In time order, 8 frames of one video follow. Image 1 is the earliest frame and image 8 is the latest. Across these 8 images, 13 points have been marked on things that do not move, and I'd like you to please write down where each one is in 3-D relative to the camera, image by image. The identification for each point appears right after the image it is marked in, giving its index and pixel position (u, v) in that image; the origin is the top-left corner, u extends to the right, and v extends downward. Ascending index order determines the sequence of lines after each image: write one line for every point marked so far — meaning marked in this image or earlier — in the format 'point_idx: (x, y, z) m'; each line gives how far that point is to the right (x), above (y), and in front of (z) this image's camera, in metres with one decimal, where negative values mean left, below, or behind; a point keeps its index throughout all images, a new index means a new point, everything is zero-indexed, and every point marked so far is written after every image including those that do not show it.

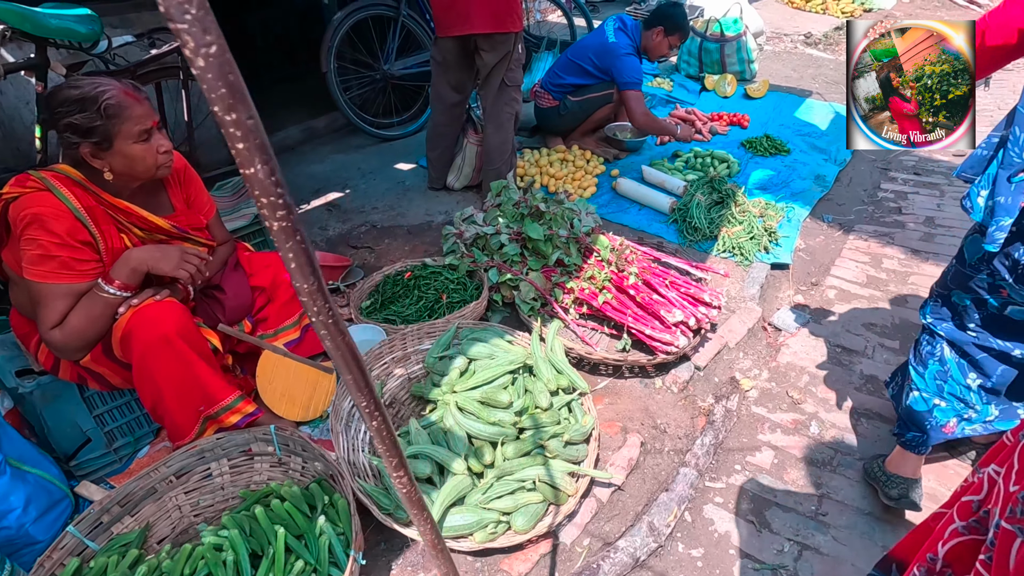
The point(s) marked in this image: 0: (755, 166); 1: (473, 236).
0: (+2.0, +1.0, +4.5) m
1: (-0.2, +0.3, +3.0) m
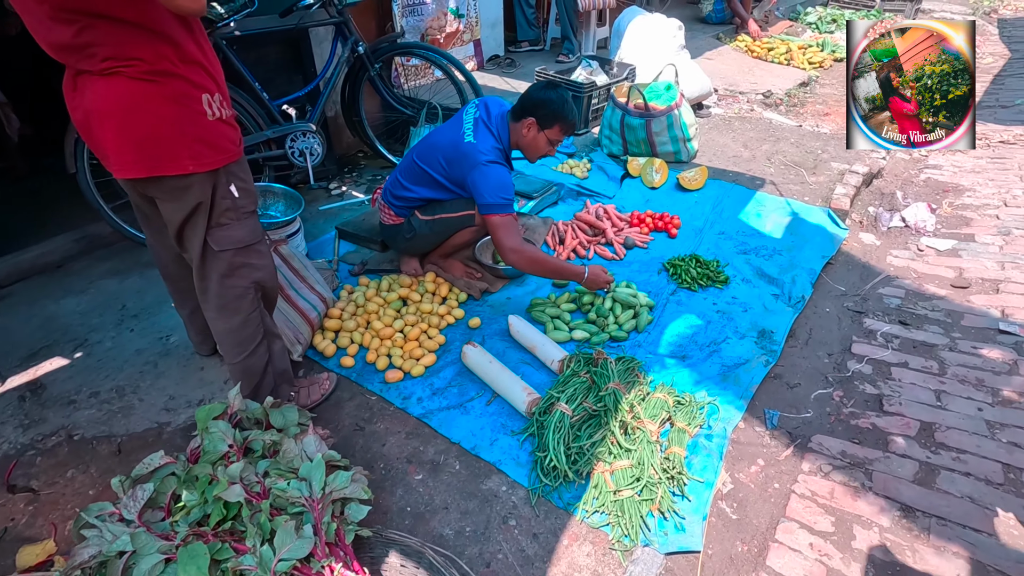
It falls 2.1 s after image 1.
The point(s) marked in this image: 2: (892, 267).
0: (+1.0, -0.1, +3.2) m
1: (-1.3, -0.8, +1.6) m
2: (+2.5, +0.1, +3.6) m
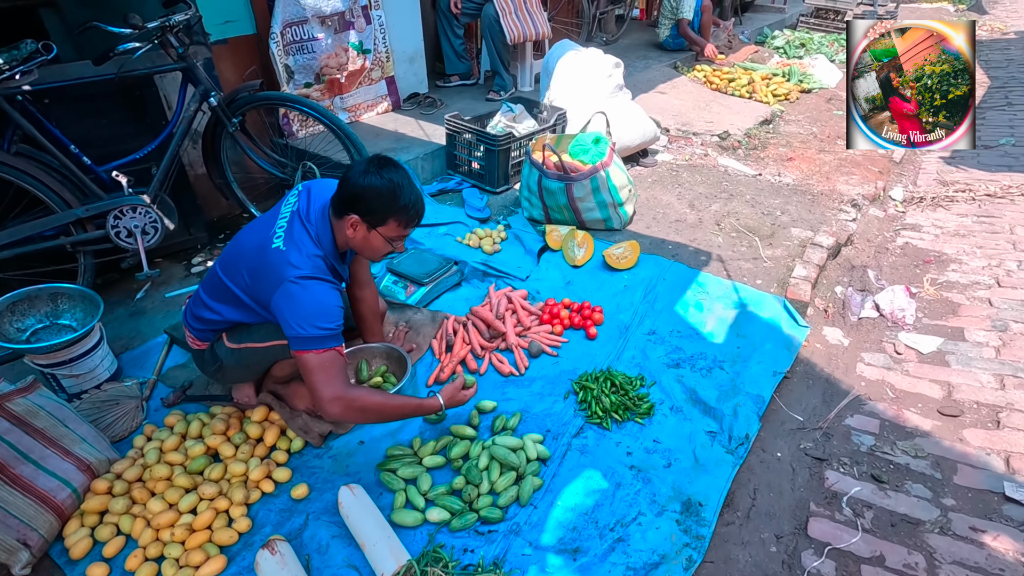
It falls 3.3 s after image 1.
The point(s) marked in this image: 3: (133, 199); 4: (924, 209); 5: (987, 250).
0: (+0.3, -0.8, +2.4) m
1: (-1.9, -1.5, +0.8) m
2: (+1.9, -0.5, +2.8) m
3: (-2.3, +0.5, +3.2) m
4: (+3.4, +0.6, +4.4) m
5: (+3.4, +0.3, +3.8) m
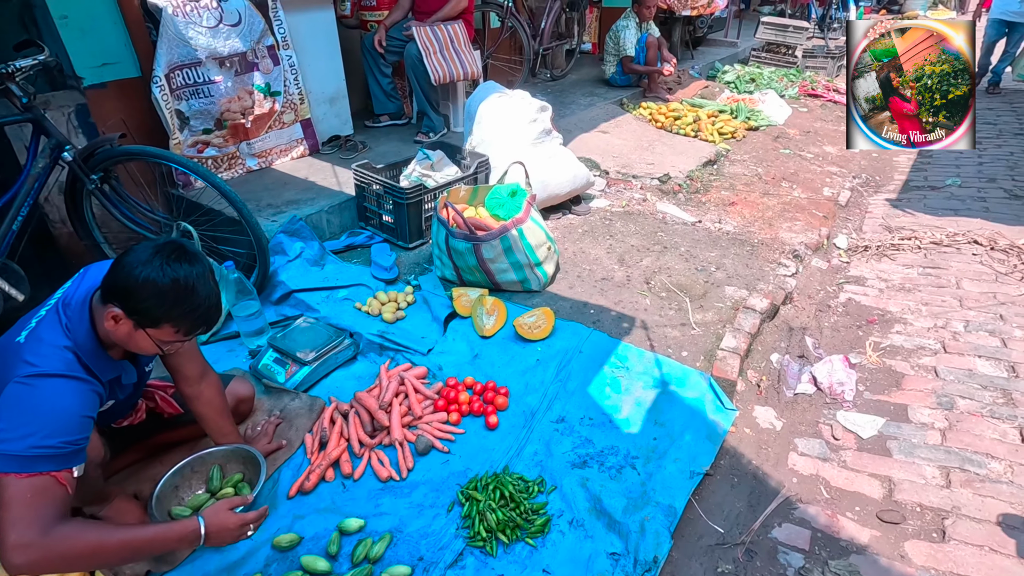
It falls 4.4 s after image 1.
0: (-0.2, -1.2, +1.9) m
1: (-2.3, -1.8, +0.2) m
2: (+1.3, -0.9, +2.5) m
3: (-2.9, +0.1, +2.8) m
4: (+2.8, +0.2, +4.2) m
5: (+2.8, -0.1, +3.6) m
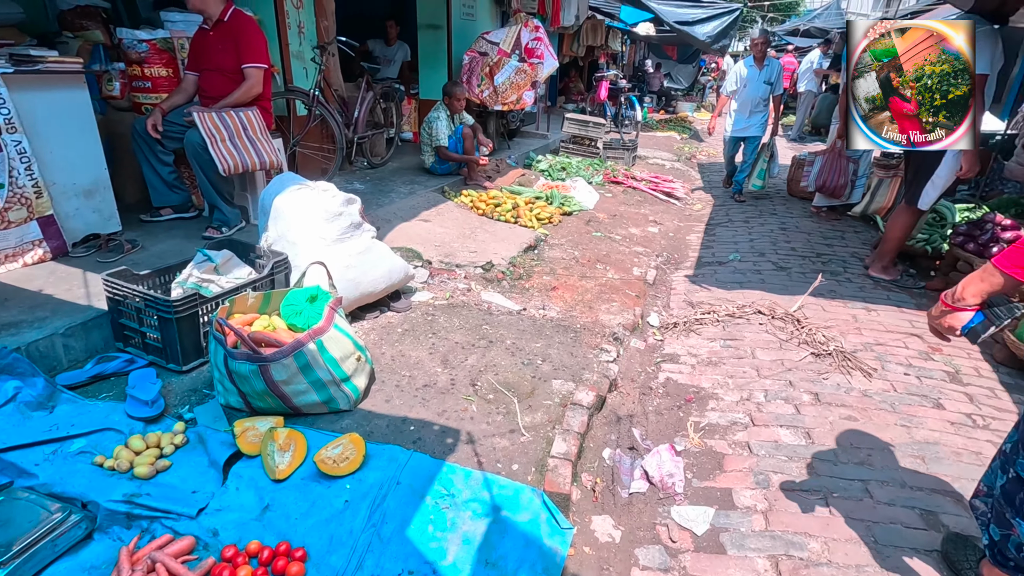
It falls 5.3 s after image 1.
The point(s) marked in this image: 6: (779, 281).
0: (-0.8, -1.6, +1.2) m
1: (-2.3, -2.1, -1.0) m
2: (+0.5, -1.3, +2.2) m
3: (-3.6, -0.6, +1.5) m
4: (+1.4, -0.4, +4.4) m
5: (+1.6, -0.7, +3.8) m
6: (+2.7, +0.1, +5.4) m
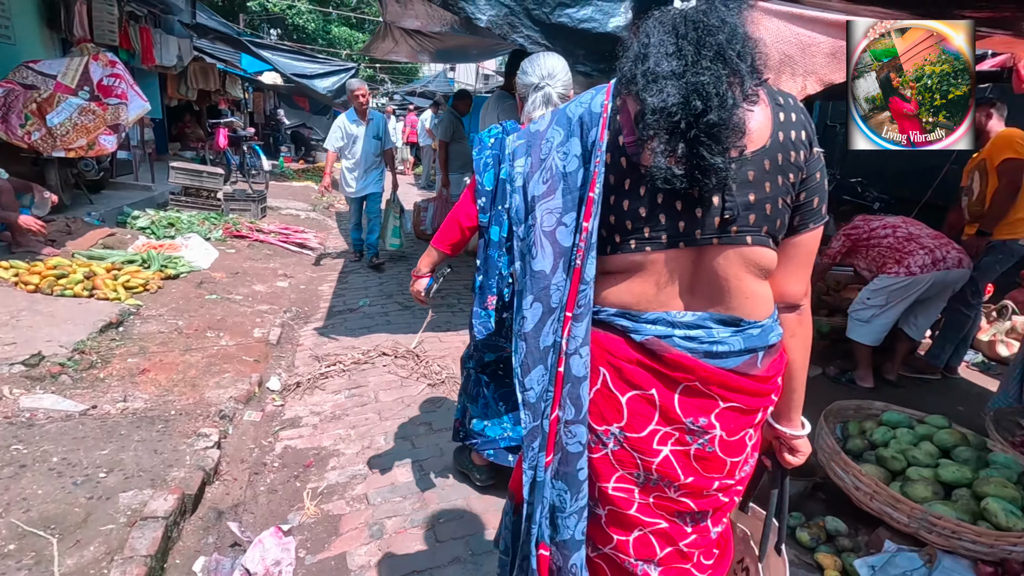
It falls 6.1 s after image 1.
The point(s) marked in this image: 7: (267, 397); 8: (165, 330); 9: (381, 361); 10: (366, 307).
0: (-1.5, -1.9, +0.3) m
1: (-1.4, -2.3, -2.5) m
2: (-1.0, -1.6, +1.8) m
3: (-4.1, -1.3, -1.1) m
4: (-1.6, -0.8, +4.1) m
5: (-1.1, -1.0, +3.7) m
6: (-1.2, -0.3, +5.7) m
7: (-1.9, -0.8, +4.1) m
8: (-3.1, -0.4, +4.8) m
9: (-1.2, -0.6, +4.8) m
10: (-1.7, -0.2, +6.1) m
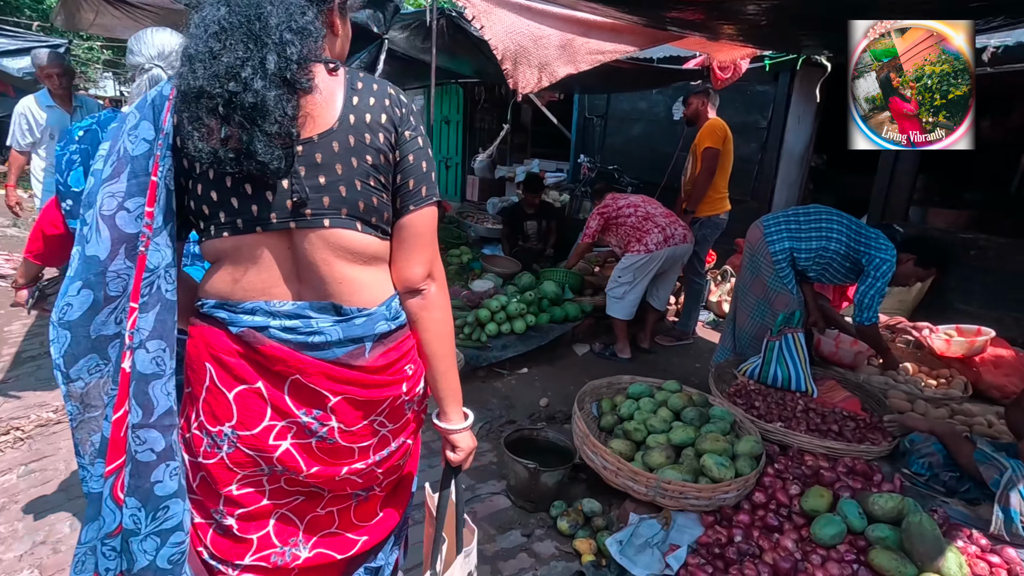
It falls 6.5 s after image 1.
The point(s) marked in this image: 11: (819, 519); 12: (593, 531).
0: (-1.7, -2.1, -0.6) m
1: (-0.6, -2.5, -3.1) m
2: (-1.8, -1.8, +1.1) m
3: (-3.7, -1.8, -2.8) m
4: (-3.2, -1.1, +3.0) m
5: (-2.5, -1.2, +2.8) m
6: (-3.3, -0.6, +4.7) m
7: (-3.4, -1.2, +2.9) m
8: (-4.8, -0.8, +3.1) m
9: (-3.0, -0.9, +3.7) m
10: (-4.0, -0.5, +4.8) m
11: (+1.5, -1.1, +2.6) m
12: (+0.4, -1.3, +3.0) m
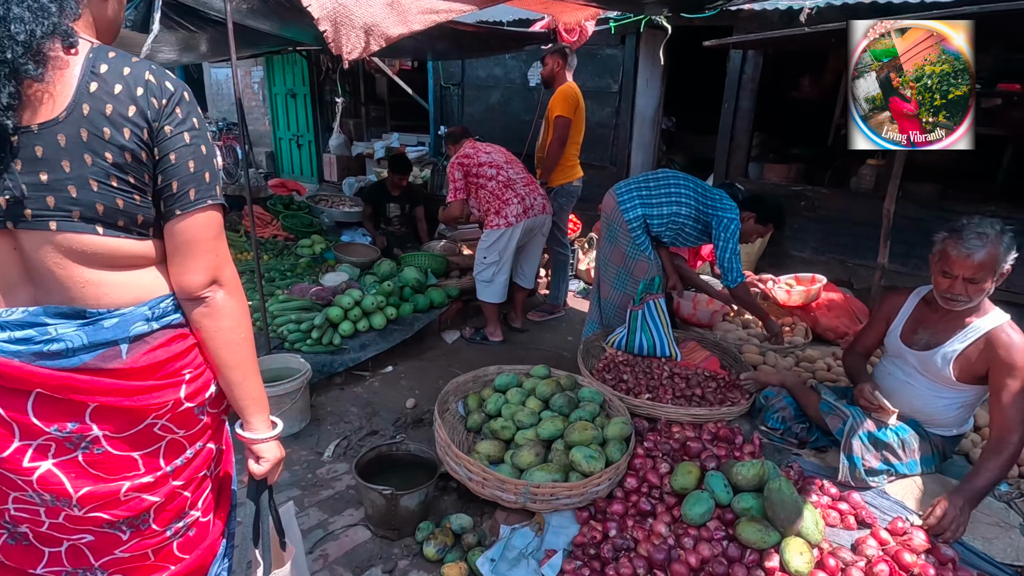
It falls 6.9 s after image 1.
0: (-1.5, -2.5, -1.2) m
1: (+0.1, -2.8, -3.4) m
2: (-1.9, -2.0, +0.4) m
3: (-3.0, -2.4, -3.7) m
4: (-3.8, -1.5, +1.9) m
5: (-3.1, -1.5, +1.9) m
6: (-4.4, -0.9, +3.5) m
7: (-4.0, -1.5, +1.8) m
8: (-5.5, -1.3, +1.7) m
9: (-3.8, -1.2, +2.7) m
10: (-5.0, -0.9, +3.5) m
11: (+0.8, -1.0, +2.6) m
12: (-0.2, -1.3, +2.7) m
